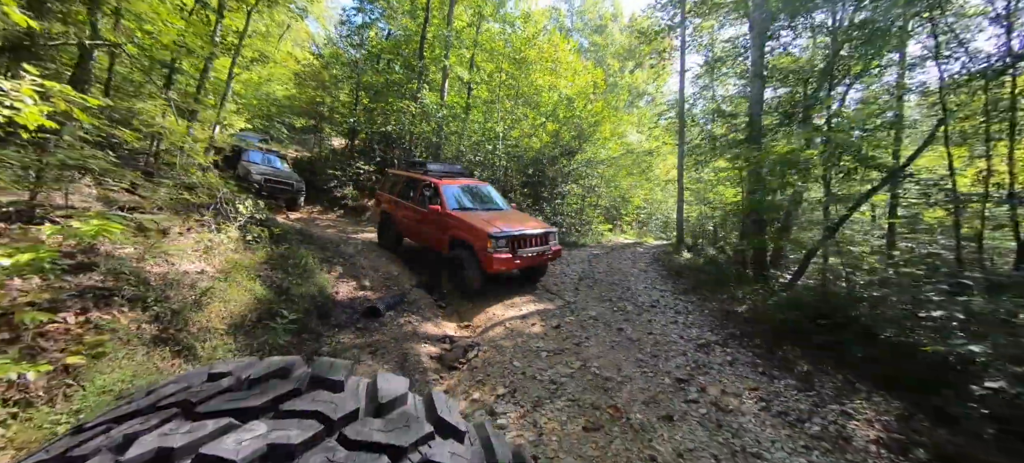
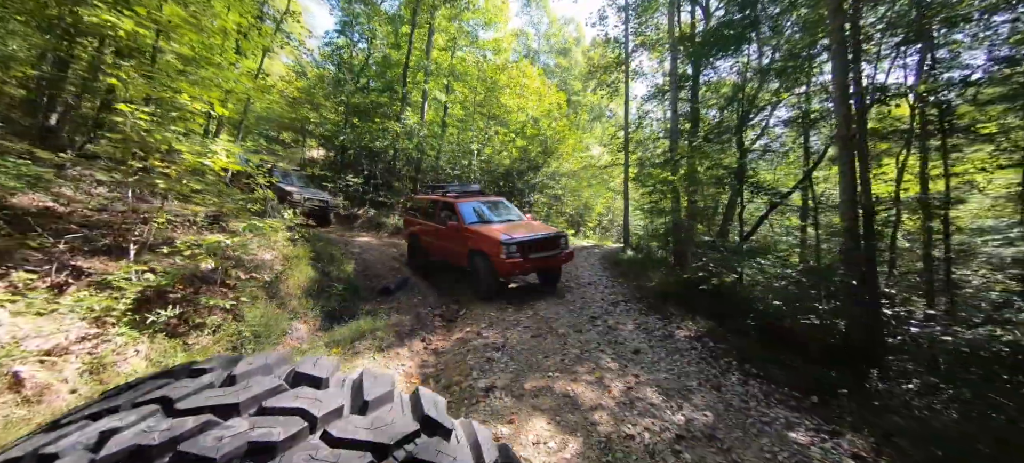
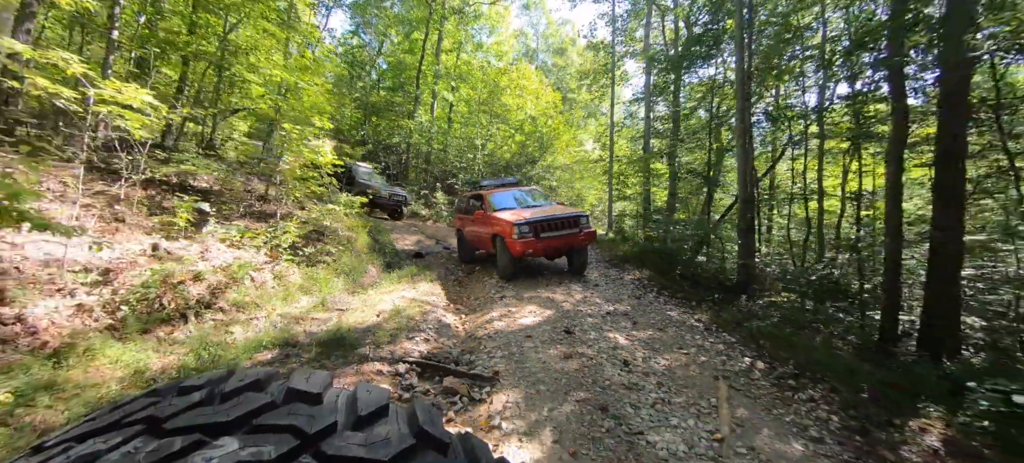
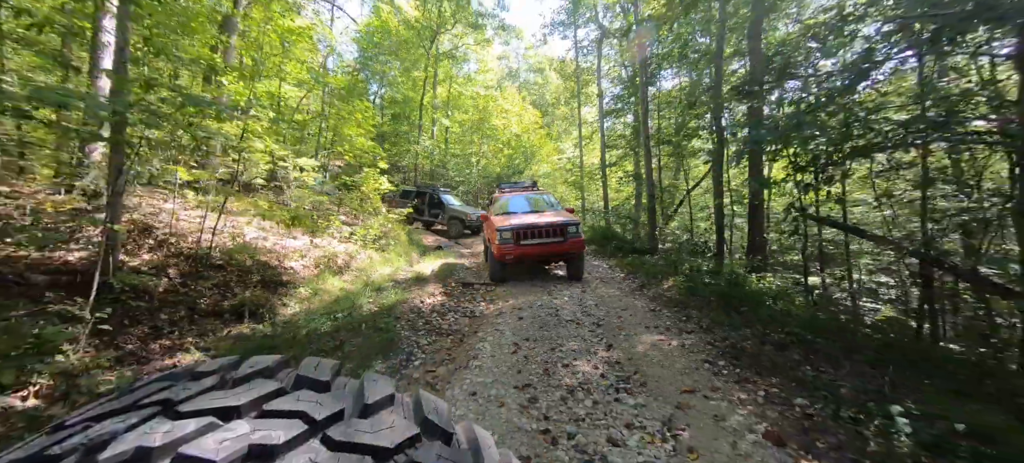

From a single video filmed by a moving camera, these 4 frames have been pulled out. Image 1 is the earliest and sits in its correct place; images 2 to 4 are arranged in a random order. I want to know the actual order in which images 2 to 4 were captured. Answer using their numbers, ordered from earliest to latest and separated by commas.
2, 3, 4
